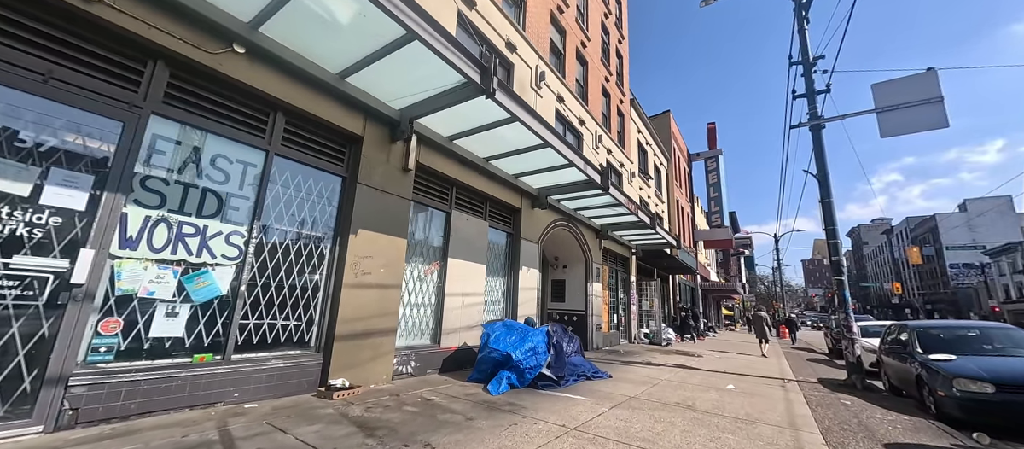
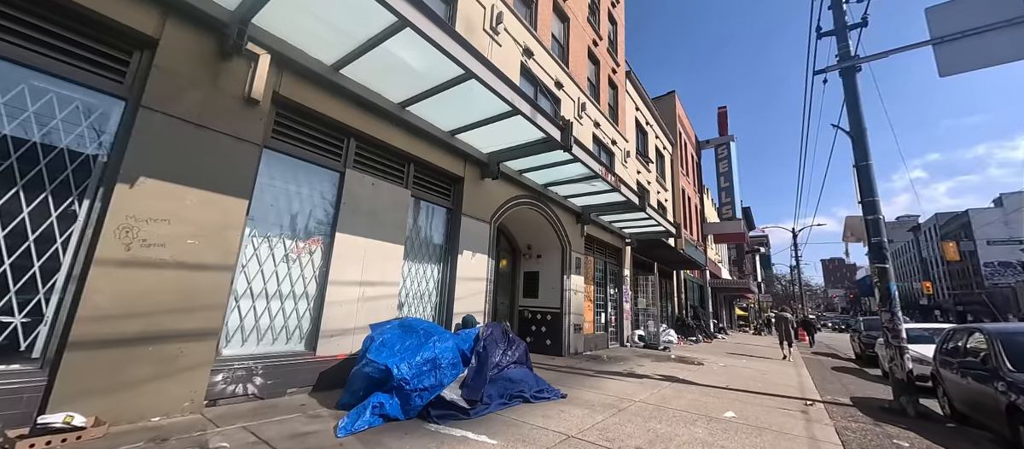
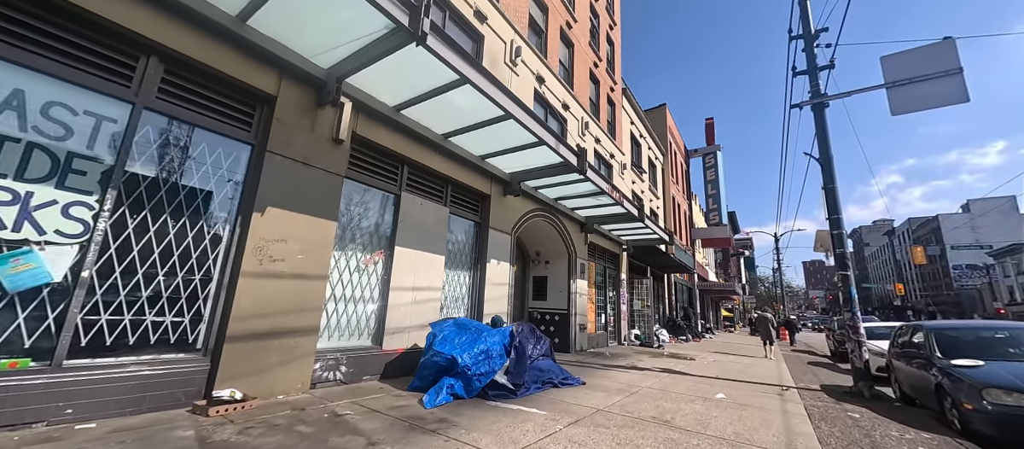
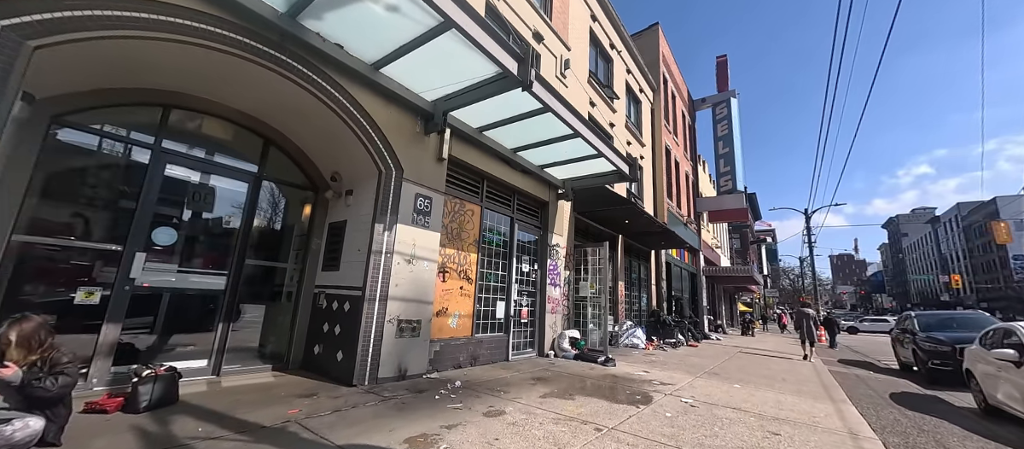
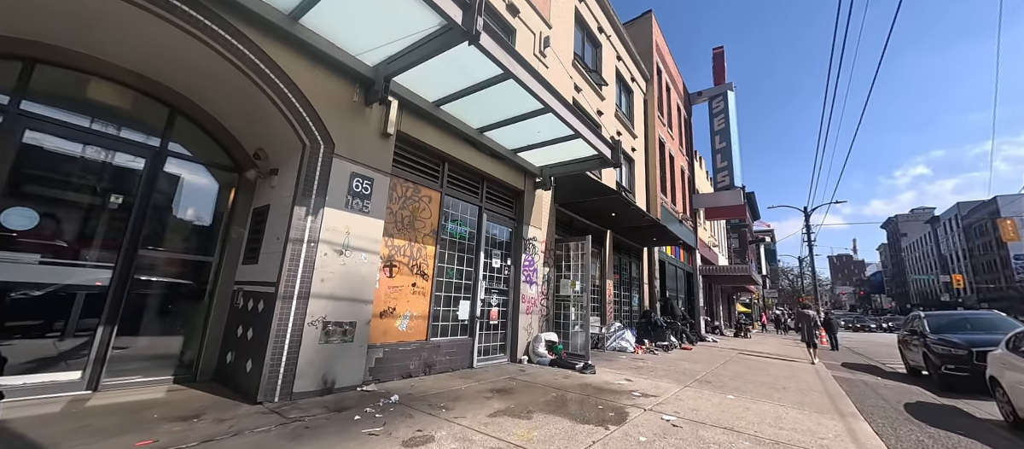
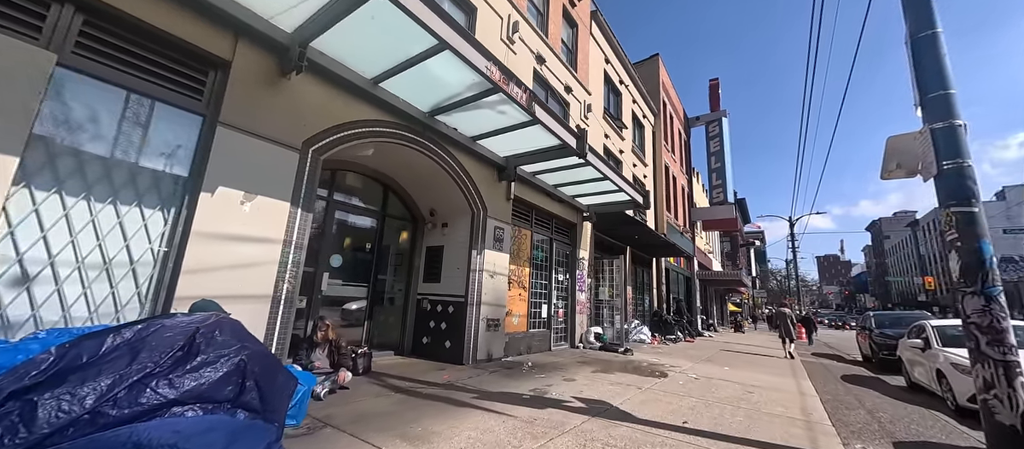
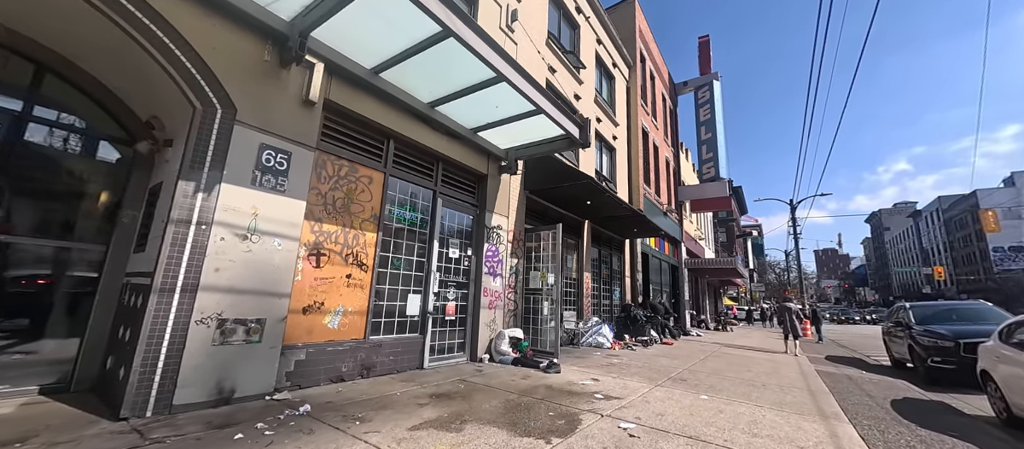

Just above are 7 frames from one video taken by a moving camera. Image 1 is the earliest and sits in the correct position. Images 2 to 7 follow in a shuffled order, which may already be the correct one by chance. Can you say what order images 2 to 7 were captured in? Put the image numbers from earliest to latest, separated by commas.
3, 2, 6, 4, 5, 7
